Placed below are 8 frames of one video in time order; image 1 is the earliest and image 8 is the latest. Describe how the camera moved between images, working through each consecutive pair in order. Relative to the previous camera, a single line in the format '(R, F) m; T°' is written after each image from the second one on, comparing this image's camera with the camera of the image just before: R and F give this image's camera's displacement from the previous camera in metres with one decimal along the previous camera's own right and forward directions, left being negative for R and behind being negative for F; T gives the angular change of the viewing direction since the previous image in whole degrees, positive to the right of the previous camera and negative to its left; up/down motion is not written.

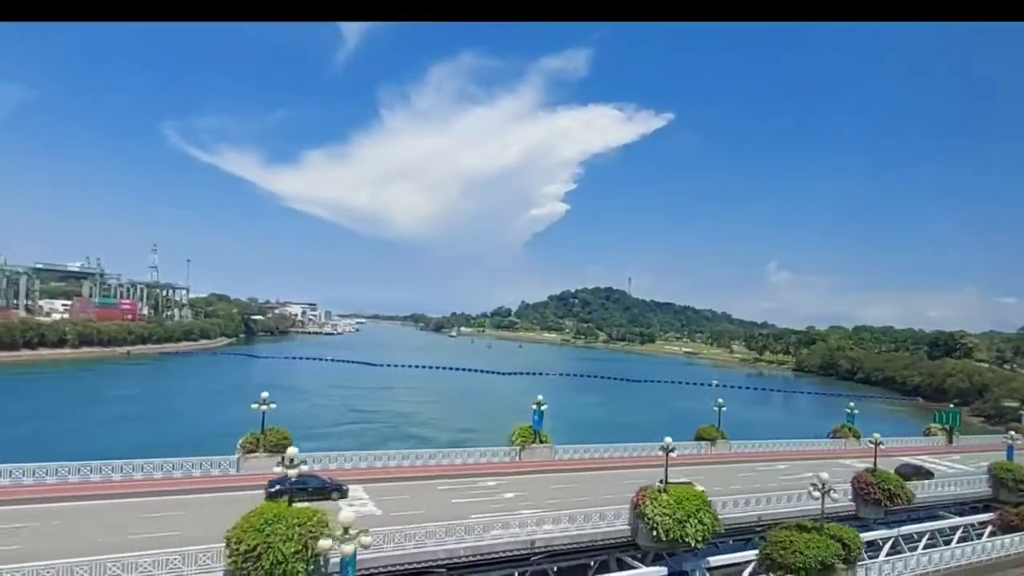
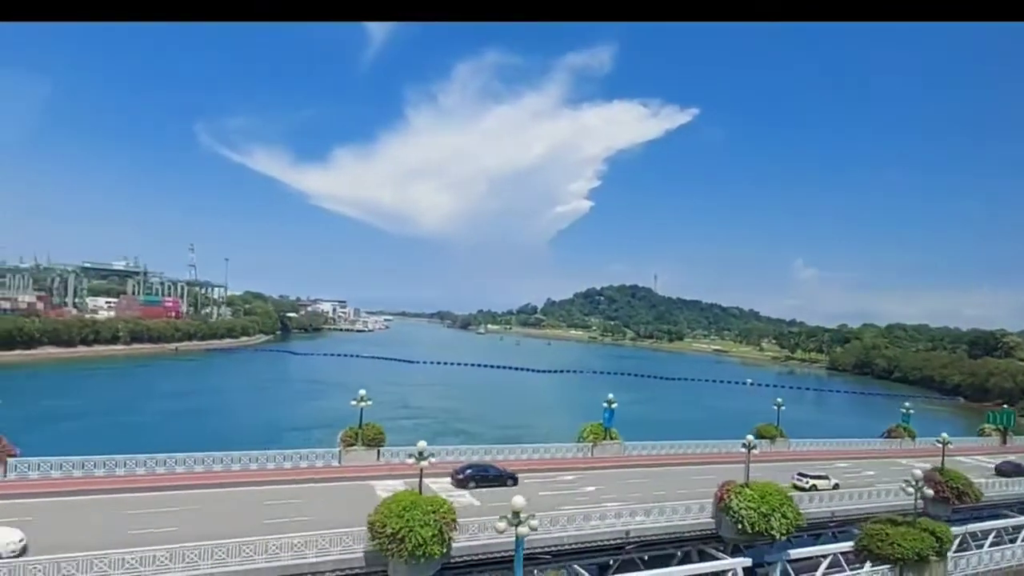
(-1.1, -0.9) m; -2°
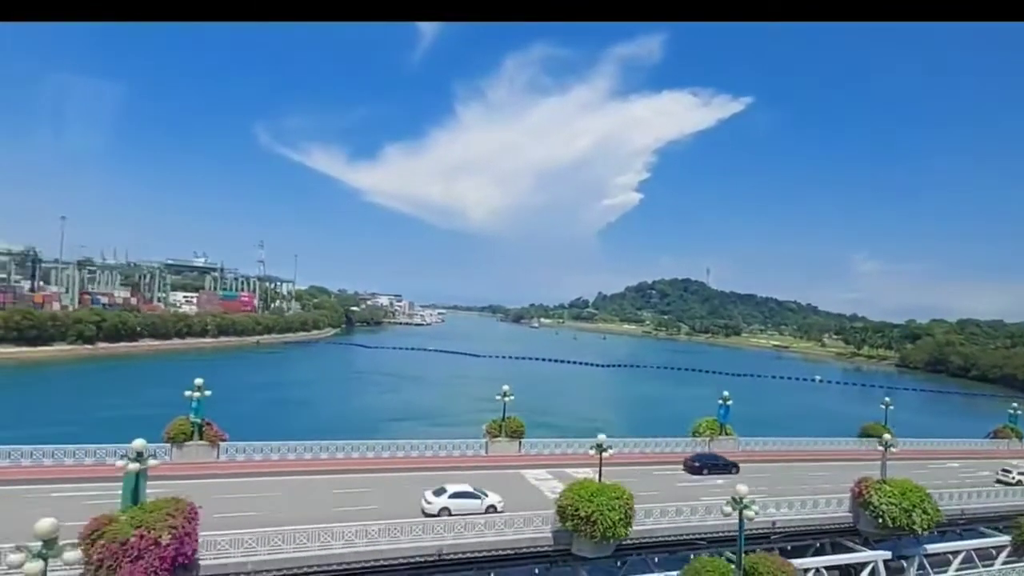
(-1.8, -1.2) m; -4°
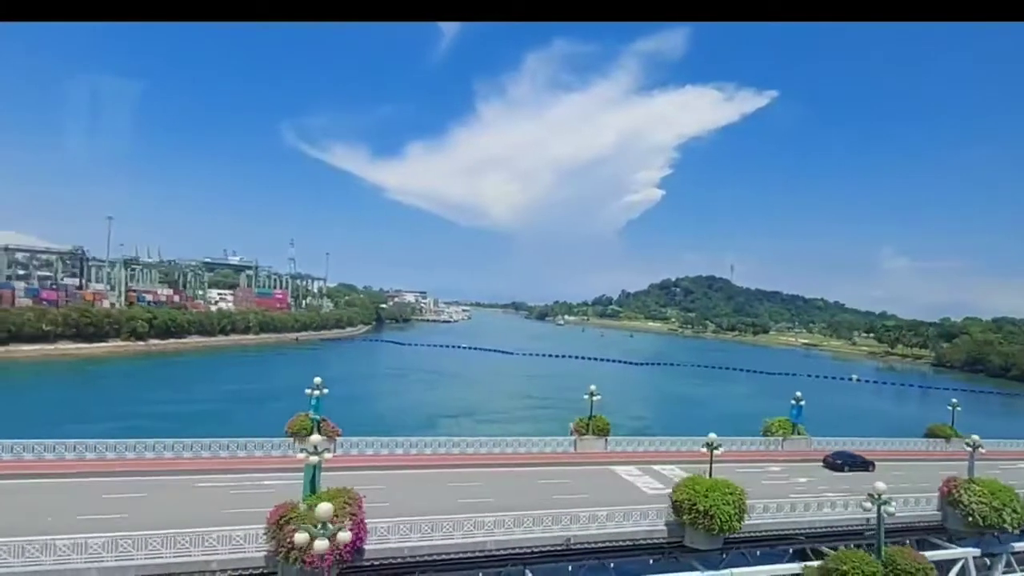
(-1.5, -0.8) m; -2°
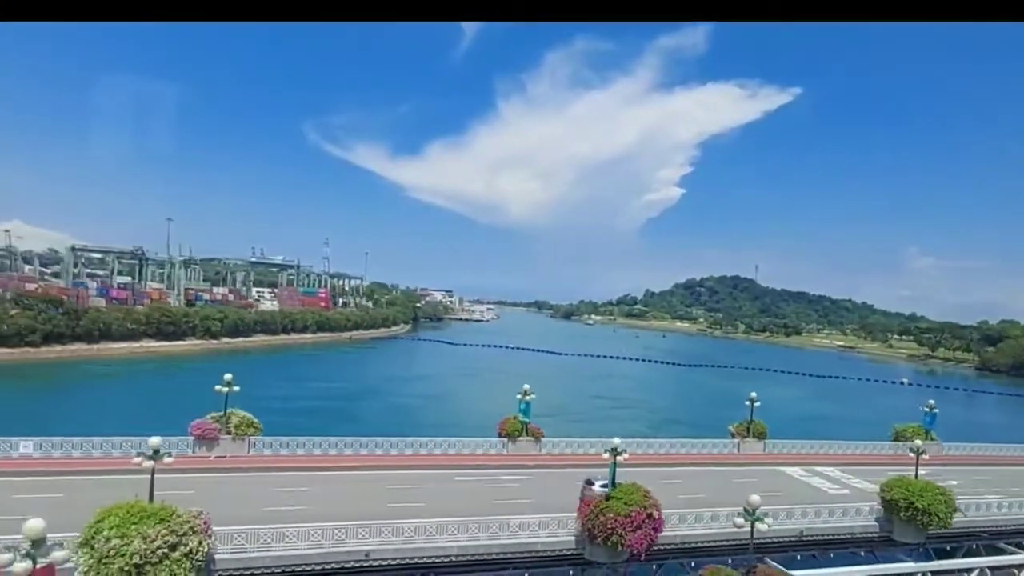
(-3.6, -1.6) m; -2°
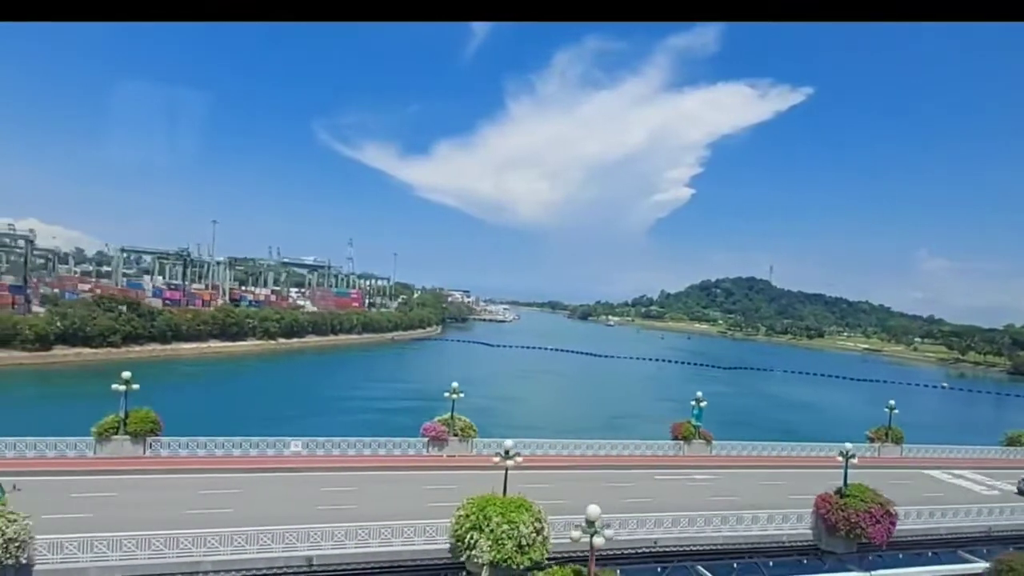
(-3.8, -1.6) m; -1°
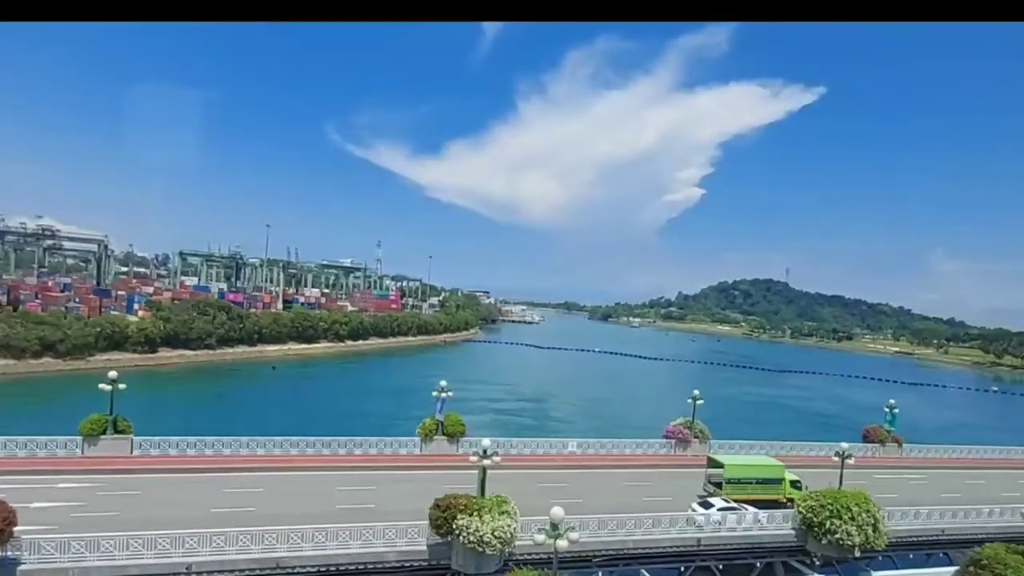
(-5.0, -2.1) m; -2°
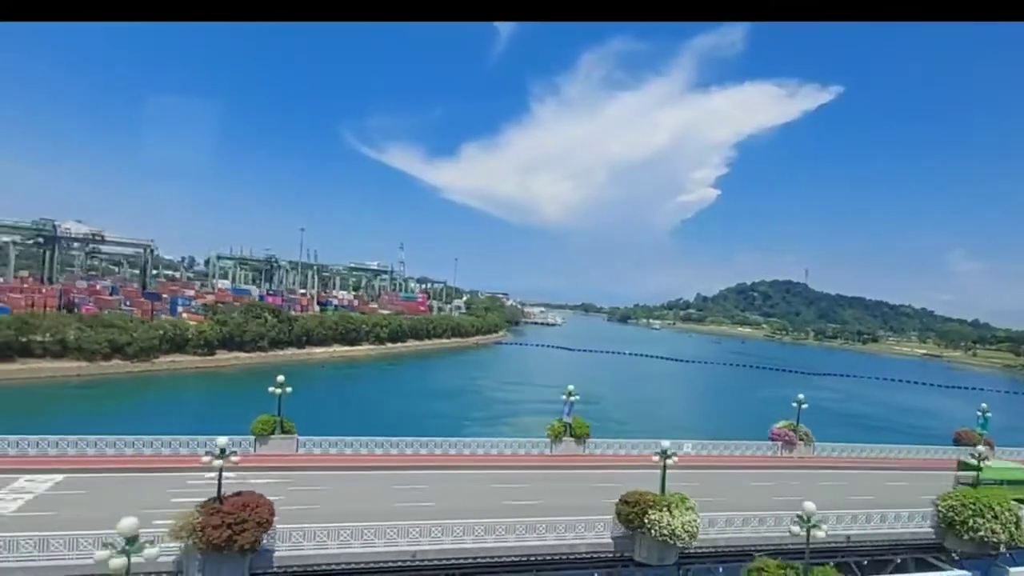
(-2.3, -0.9) m; -1°
